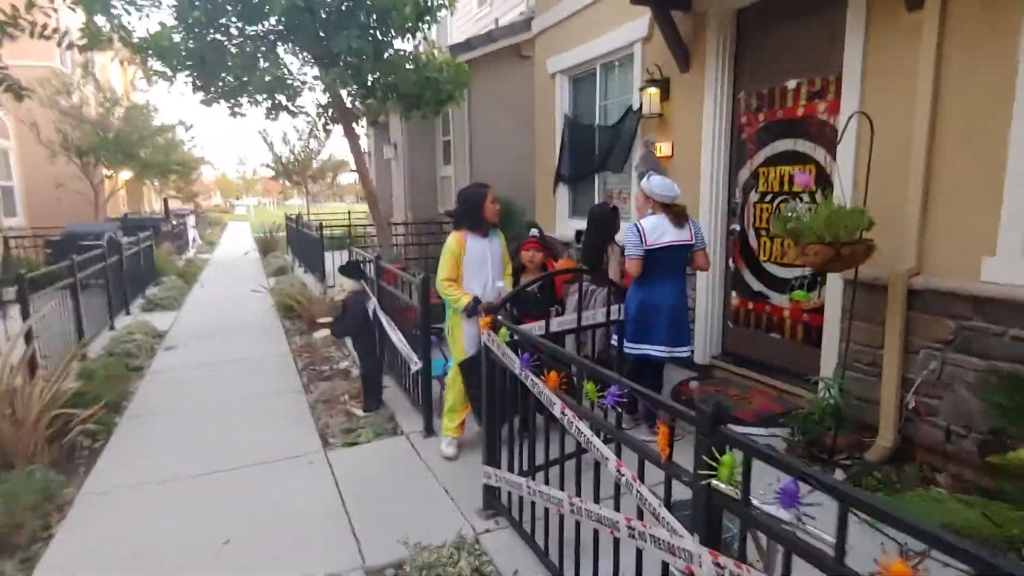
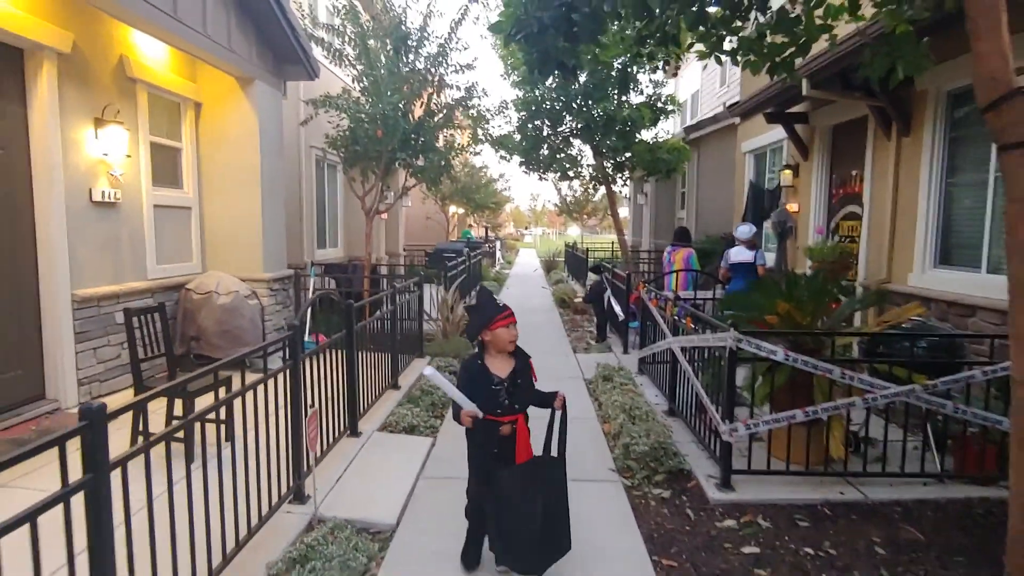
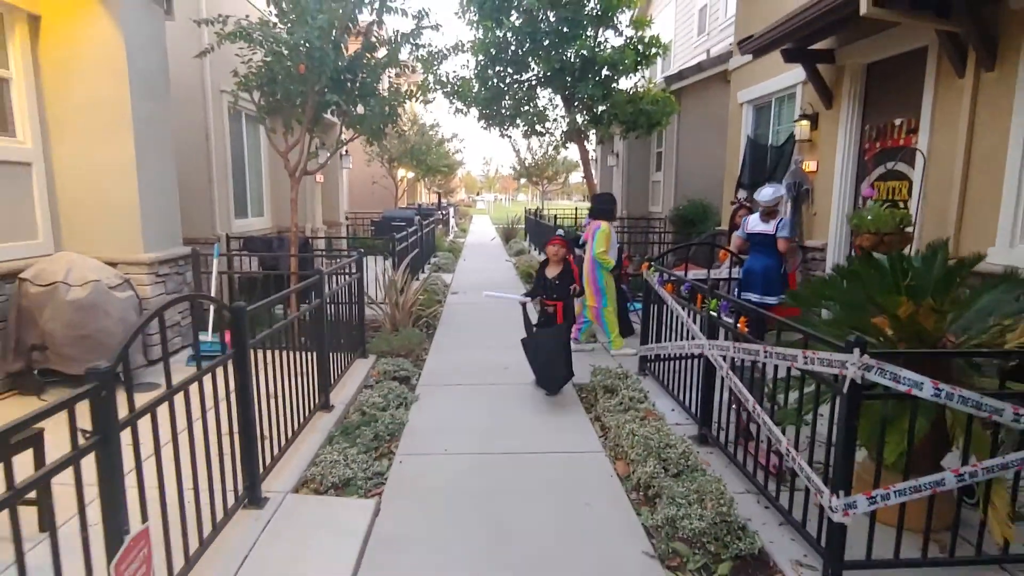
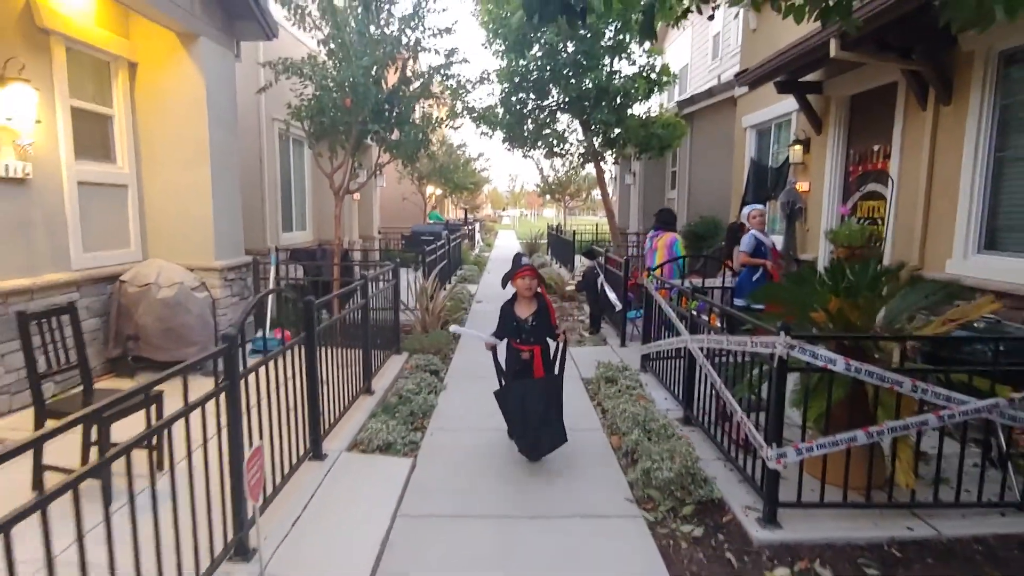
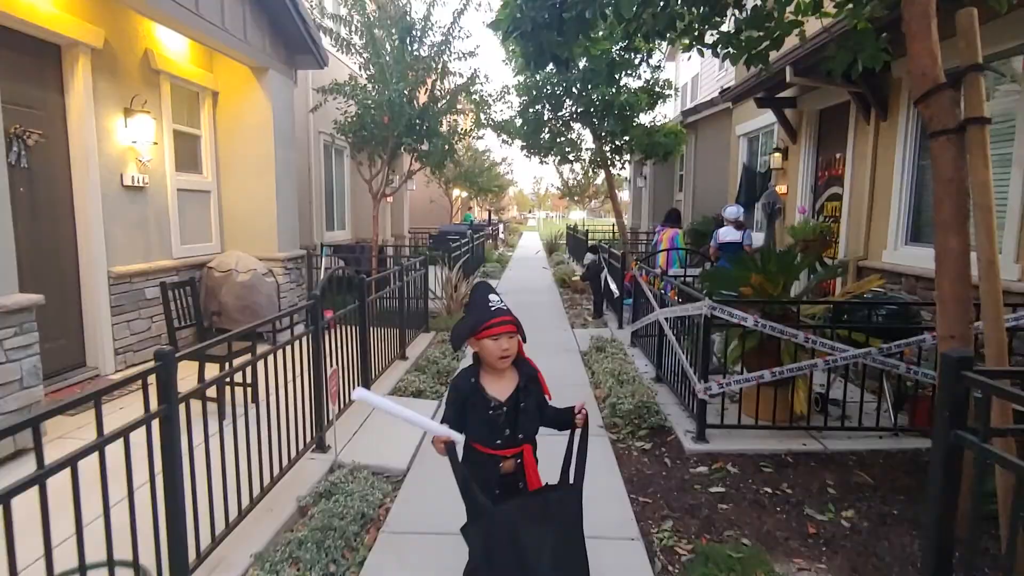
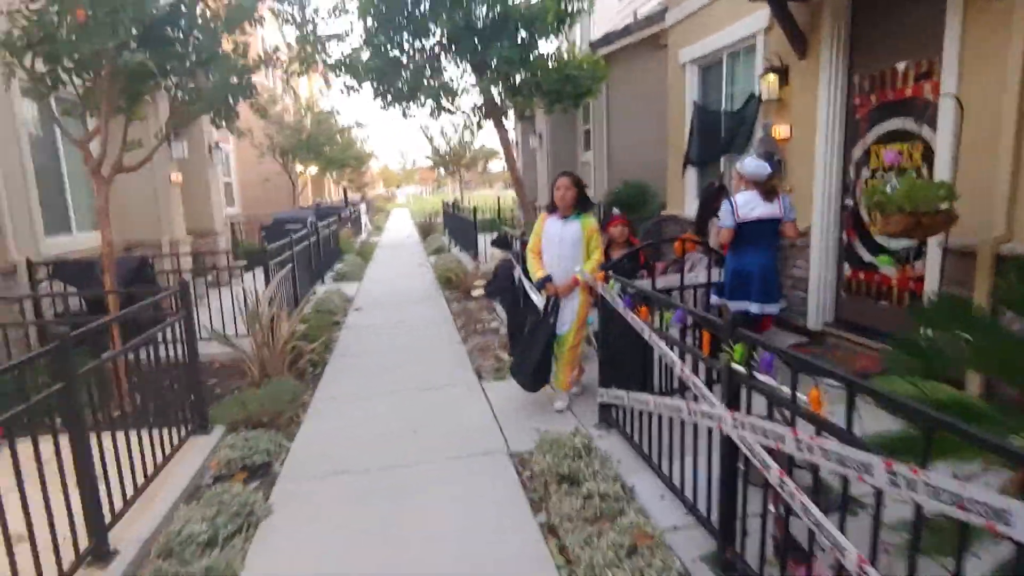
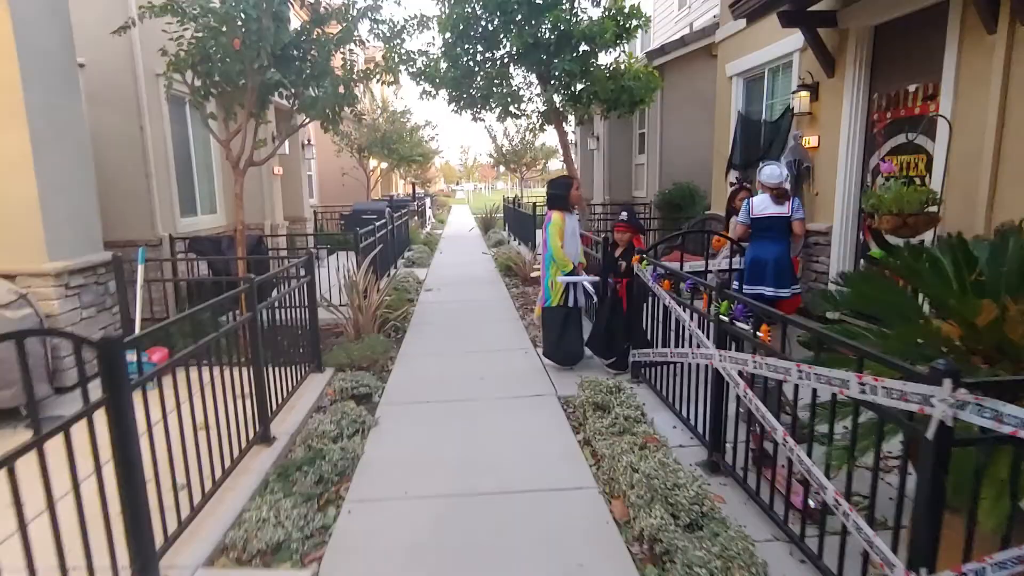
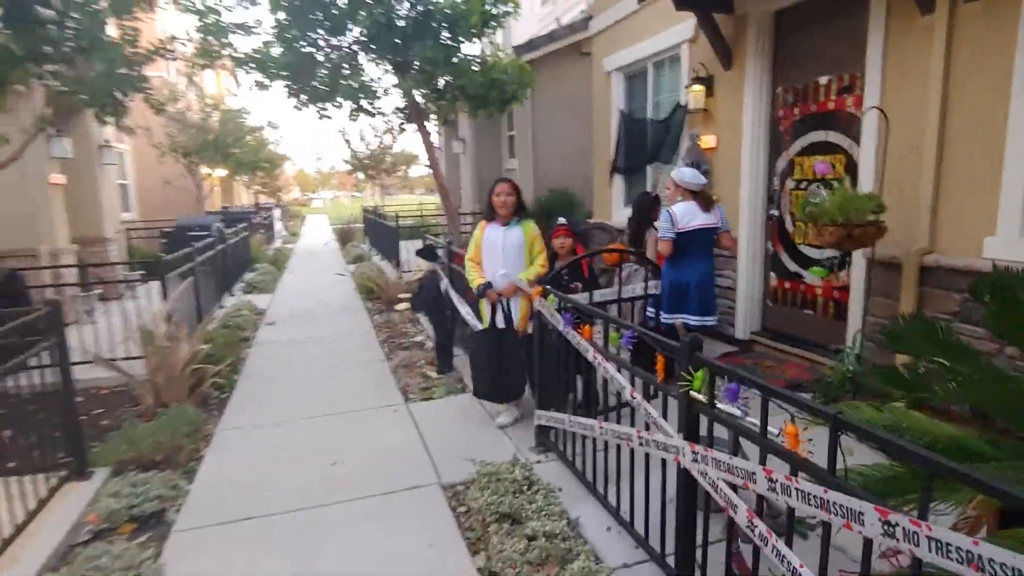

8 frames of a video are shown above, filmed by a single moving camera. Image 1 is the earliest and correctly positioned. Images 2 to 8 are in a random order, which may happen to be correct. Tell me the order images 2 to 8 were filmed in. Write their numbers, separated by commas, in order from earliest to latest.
8, 6, 7, 3, 4, 2, 5
